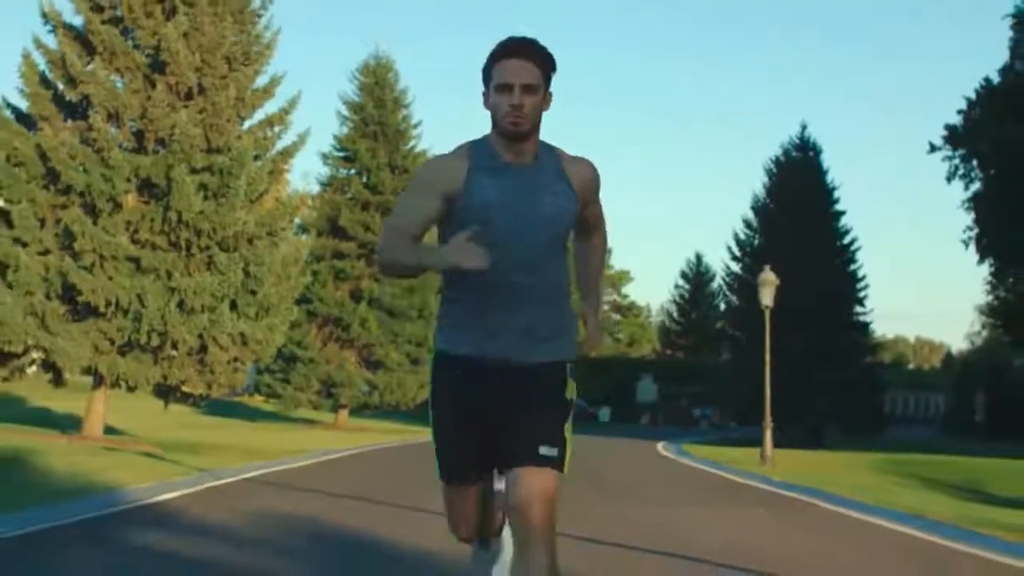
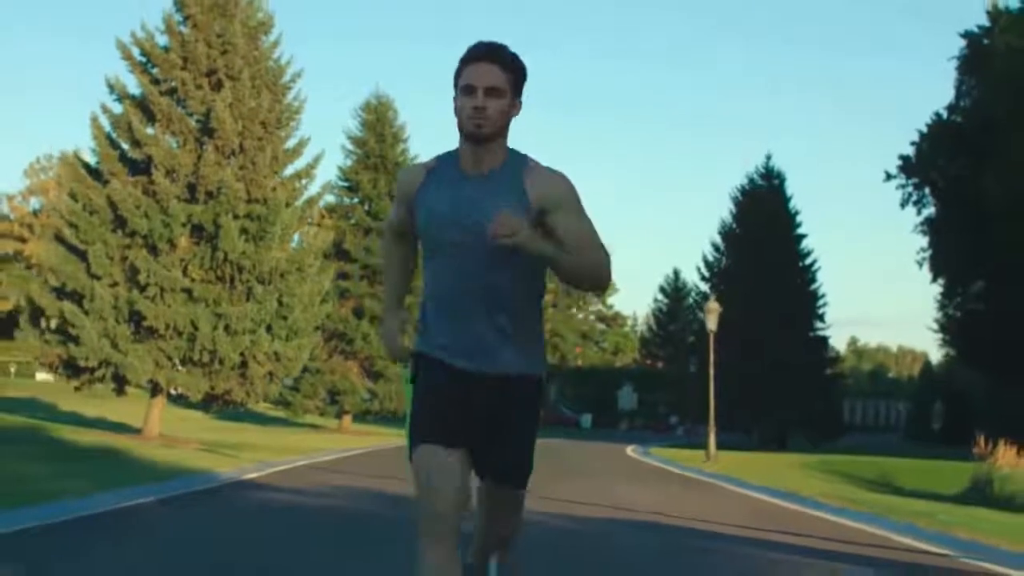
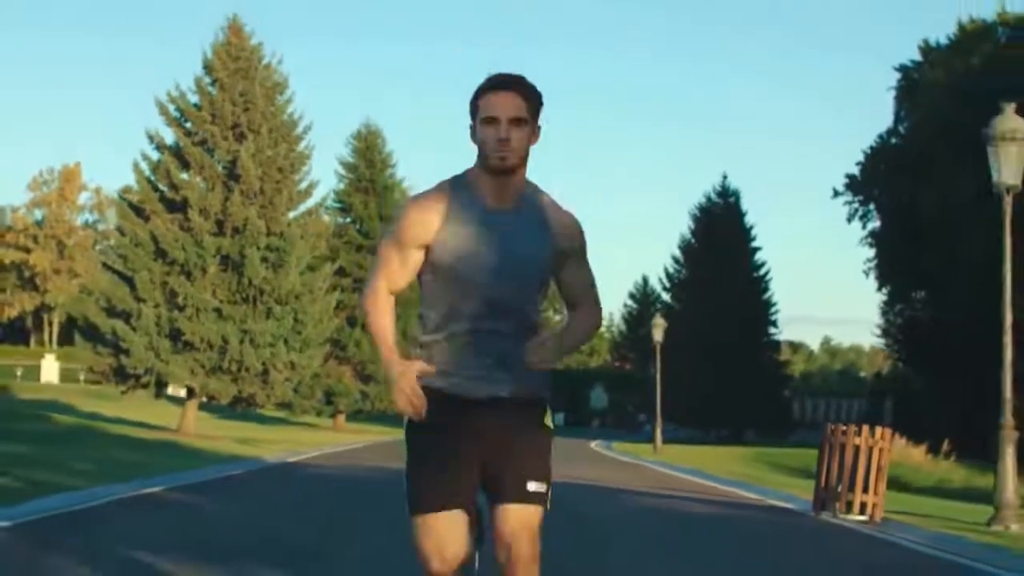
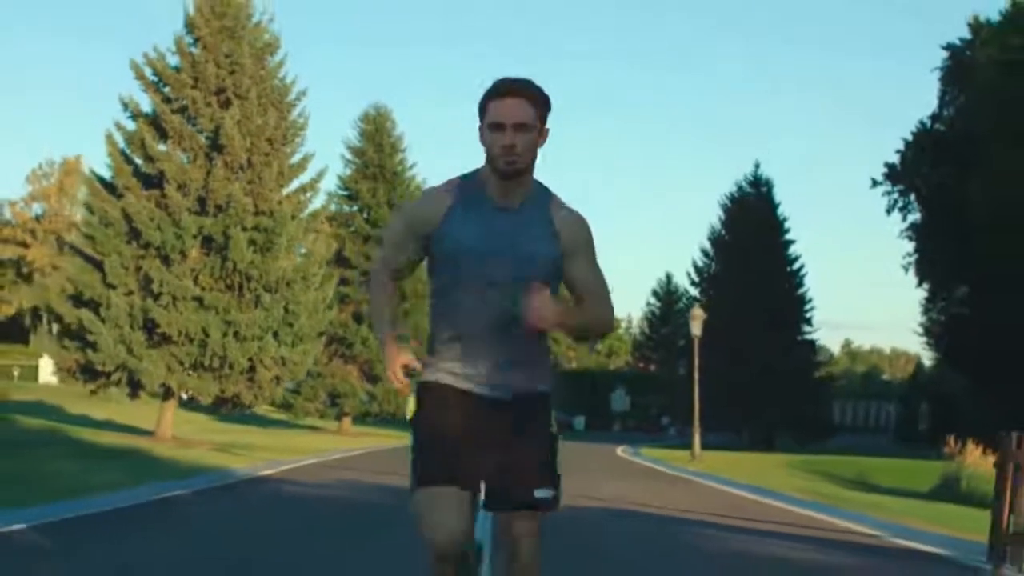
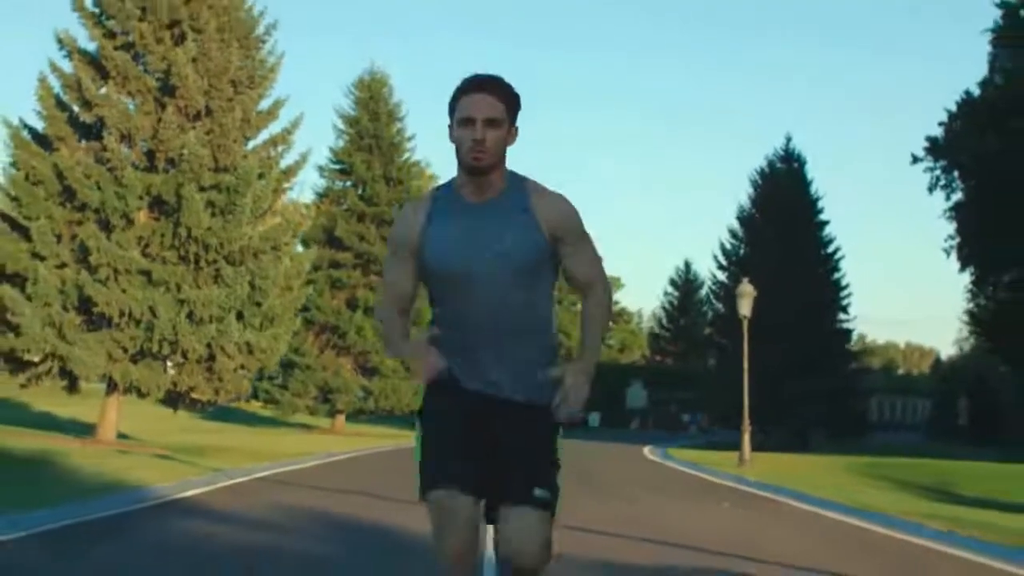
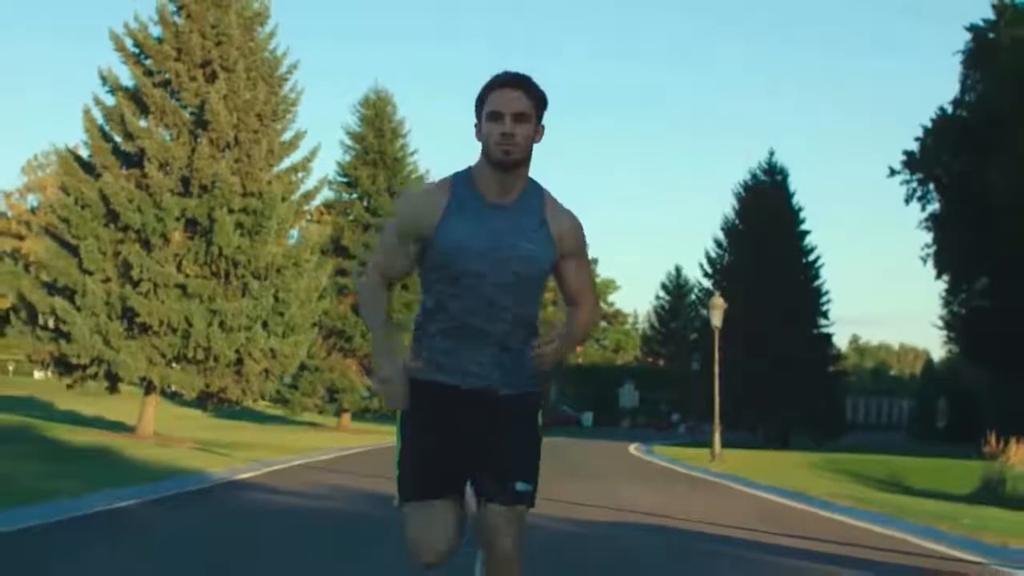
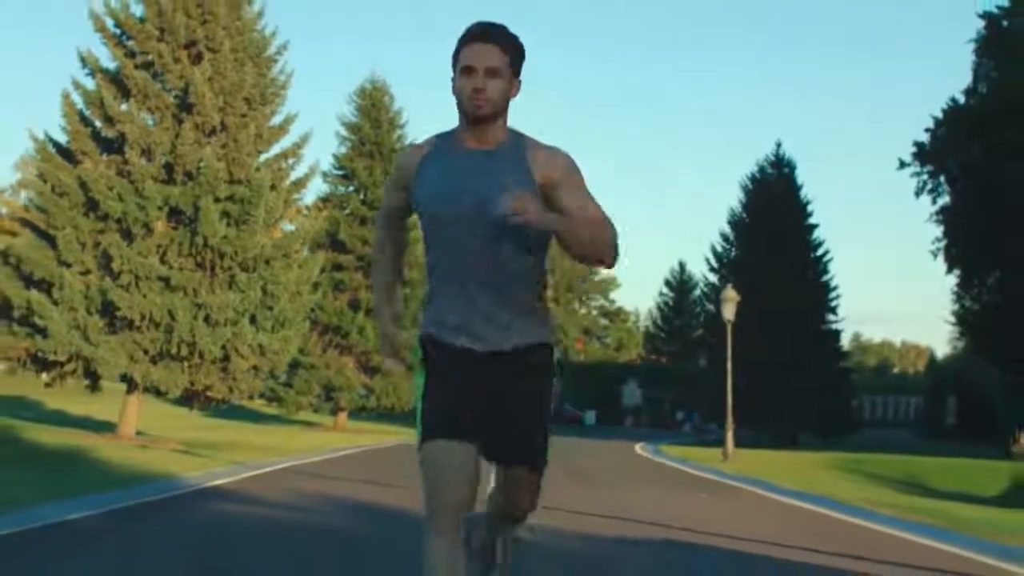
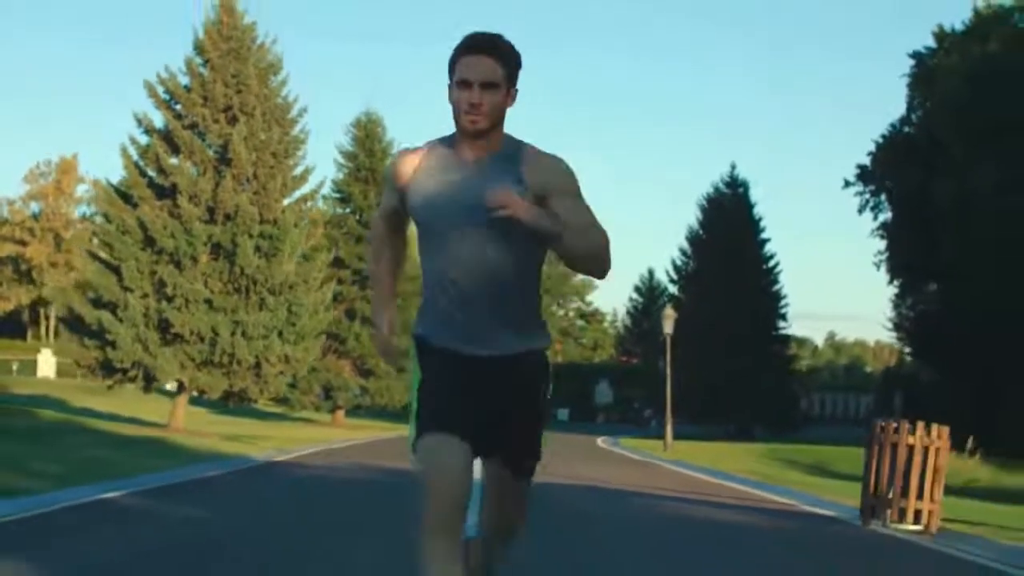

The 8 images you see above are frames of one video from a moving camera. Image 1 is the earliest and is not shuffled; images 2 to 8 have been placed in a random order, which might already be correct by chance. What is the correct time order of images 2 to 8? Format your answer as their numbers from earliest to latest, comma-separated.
5, 7, 6, 2, 4, 8, 3
